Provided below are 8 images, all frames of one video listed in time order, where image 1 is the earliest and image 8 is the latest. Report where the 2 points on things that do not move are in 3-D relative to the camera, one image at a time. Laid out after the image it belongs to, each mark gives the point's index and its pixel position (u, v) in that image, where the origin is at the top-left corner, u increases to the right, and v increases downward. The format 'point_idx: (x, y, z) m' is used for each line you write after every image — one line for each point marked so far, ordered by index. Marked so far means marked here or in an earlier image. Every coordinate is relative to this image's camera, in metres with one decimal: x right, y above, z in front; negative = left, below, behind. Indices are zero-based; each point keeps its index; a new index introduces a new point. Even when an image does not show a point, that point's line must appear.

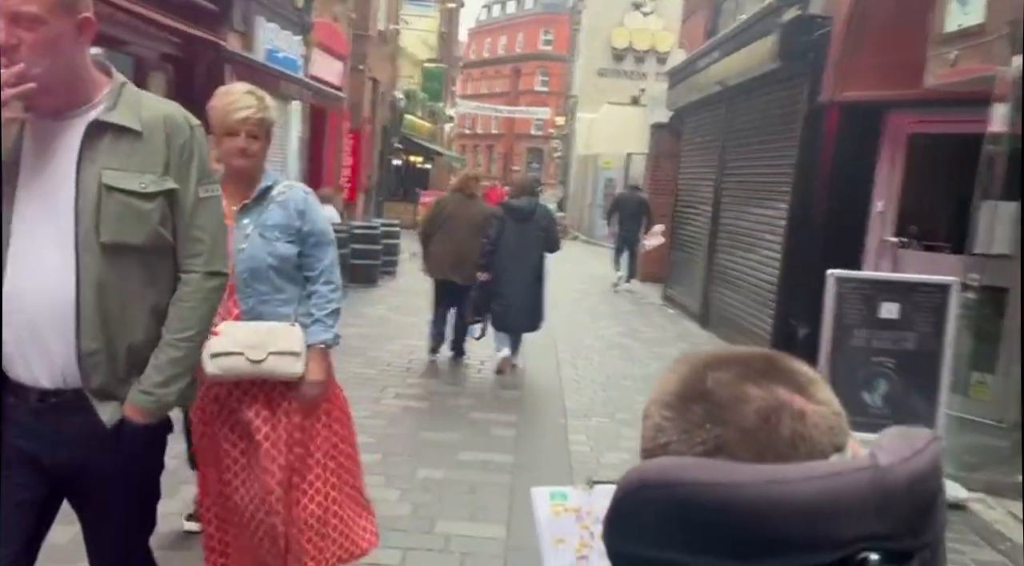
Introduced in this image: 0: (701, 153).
0: (+2.6, +1.8, +12.1) m
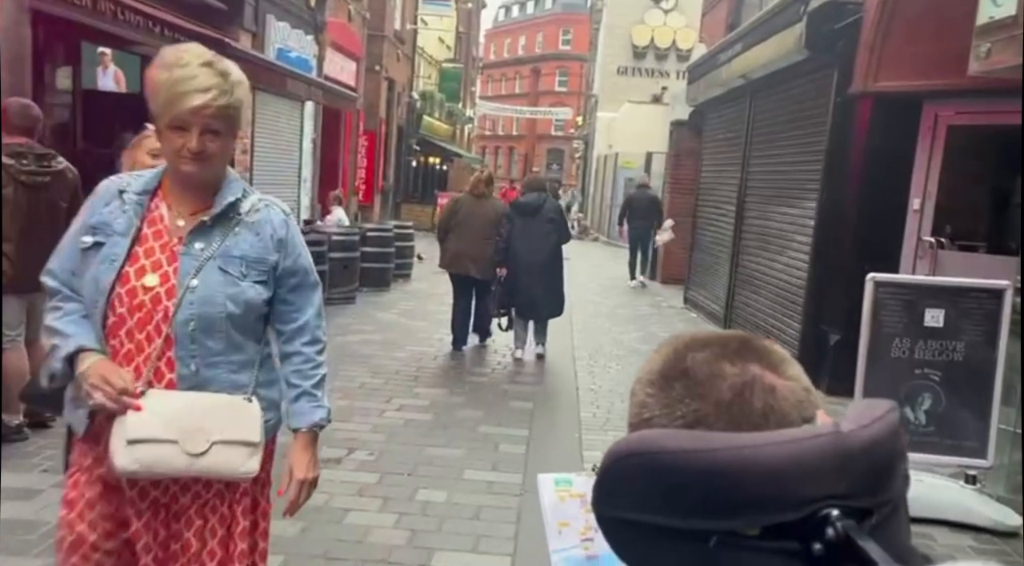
0: (+2.8, +1.7, +11.6) m
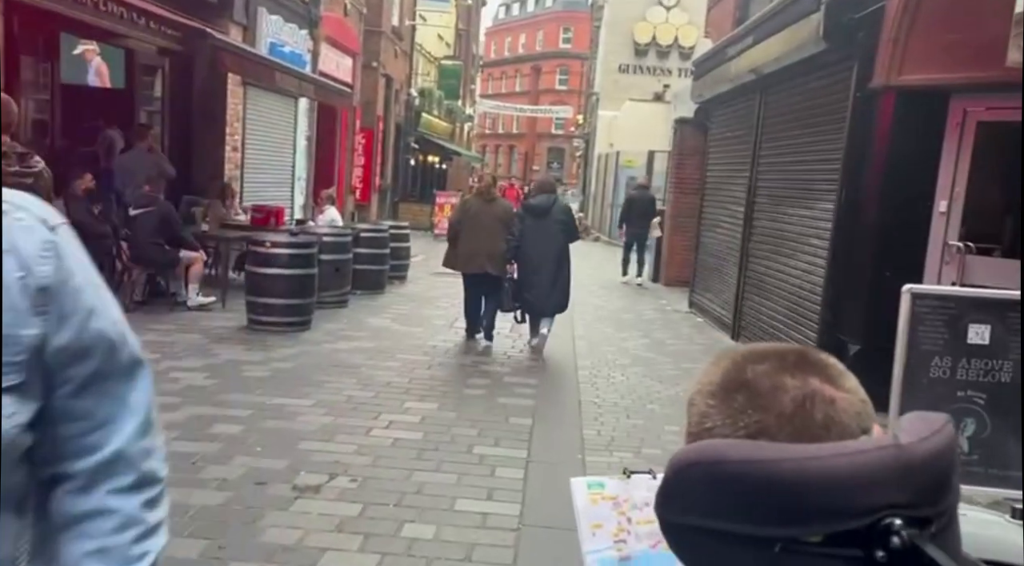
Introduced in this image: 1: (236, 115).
0: (+2.8, +1.7, +11.2) m
1: (-4.4, +2.7, +14.0) m
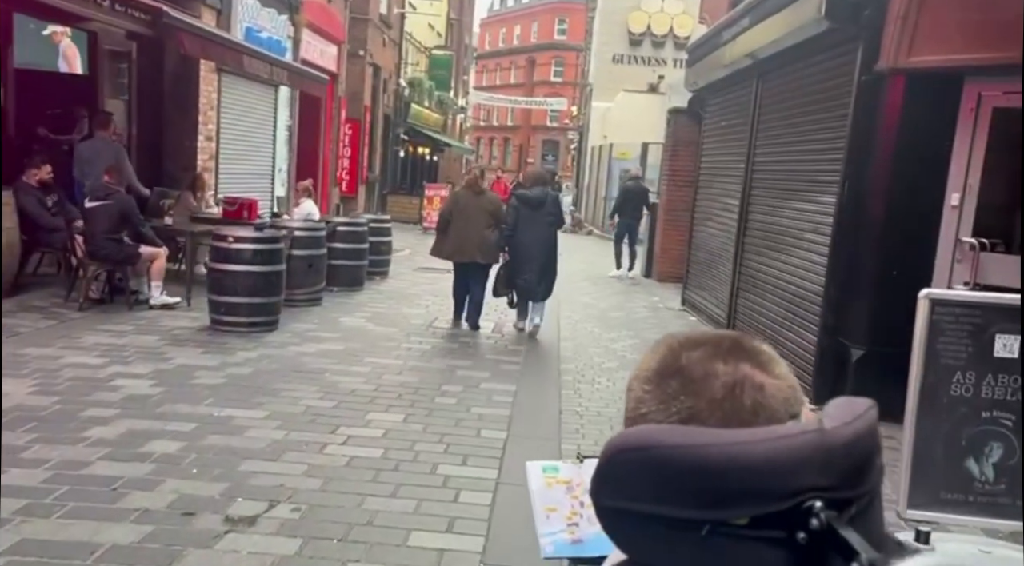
0: (+2.6, +1.7, +10.6) m
1: (-4.6, +2.7, +13.4) m
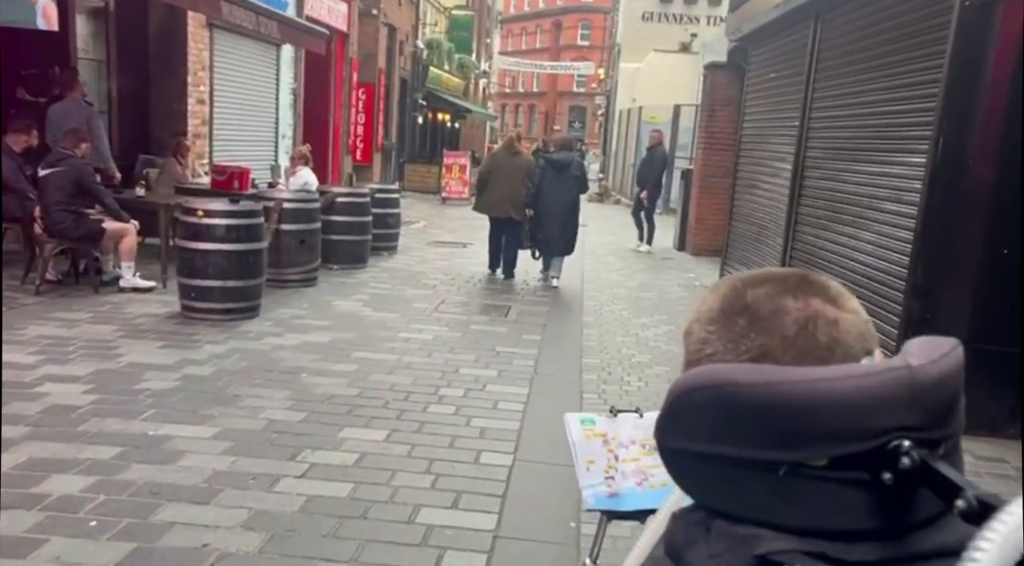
0: (+2.7, +2.0, +9.3) m
1: (-4.3, +3.1, +12.3) m
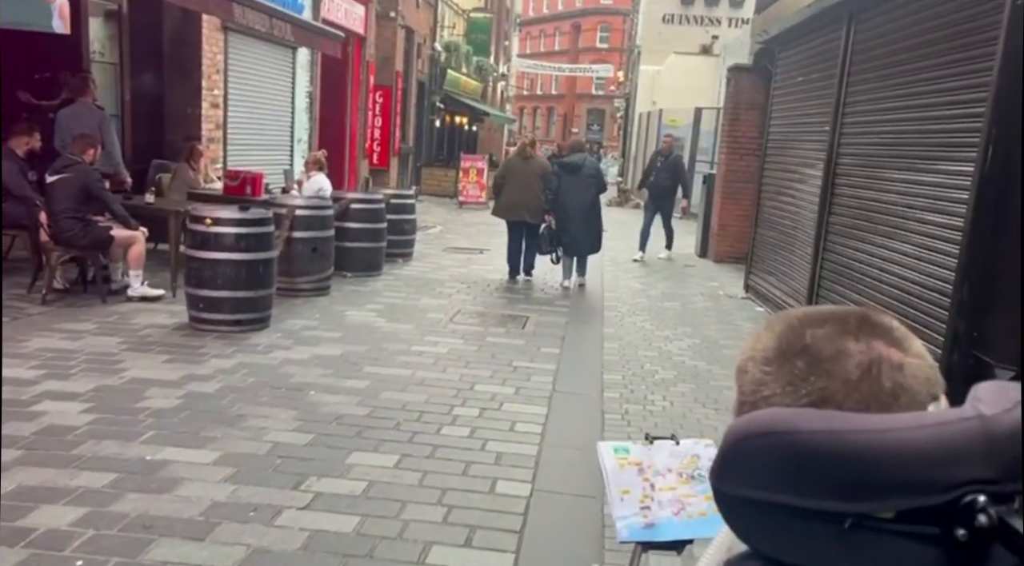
0: (+2.9, +1.9, +9.0) m
1: (-4.1, +3.0, +12.1) m
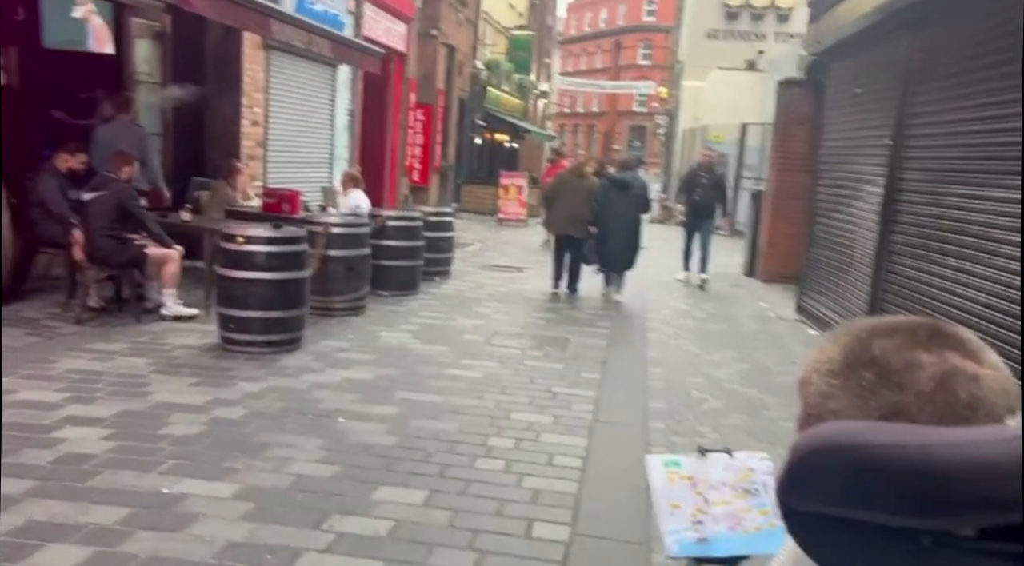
0: (+3.3, +1.7, +8.6) m
1: (-3.5, +2.7, +12.1) m
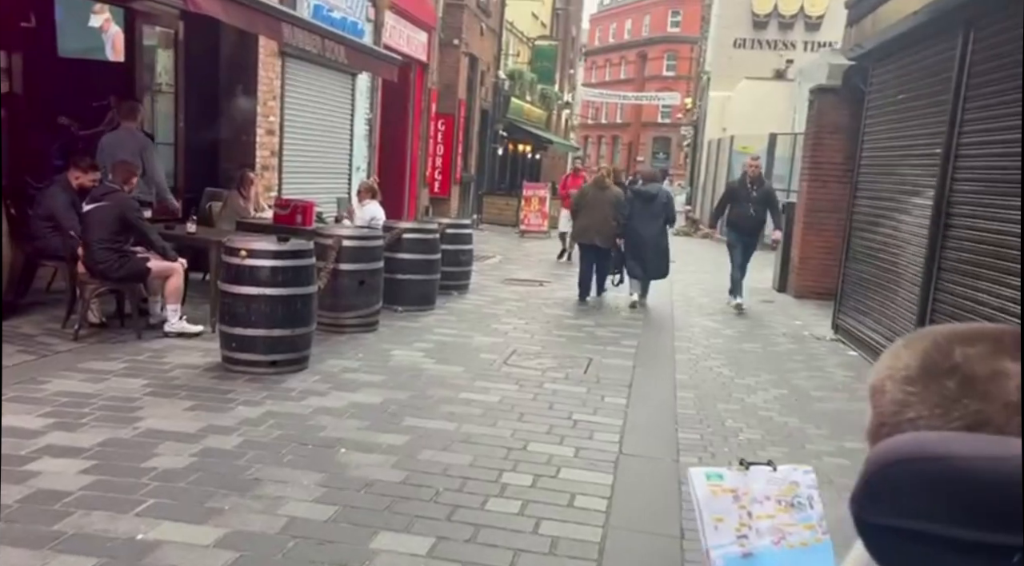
0: (+3.5, +1.5, +8.0) m
1: (-3.2, +2.6, +11.7) m
